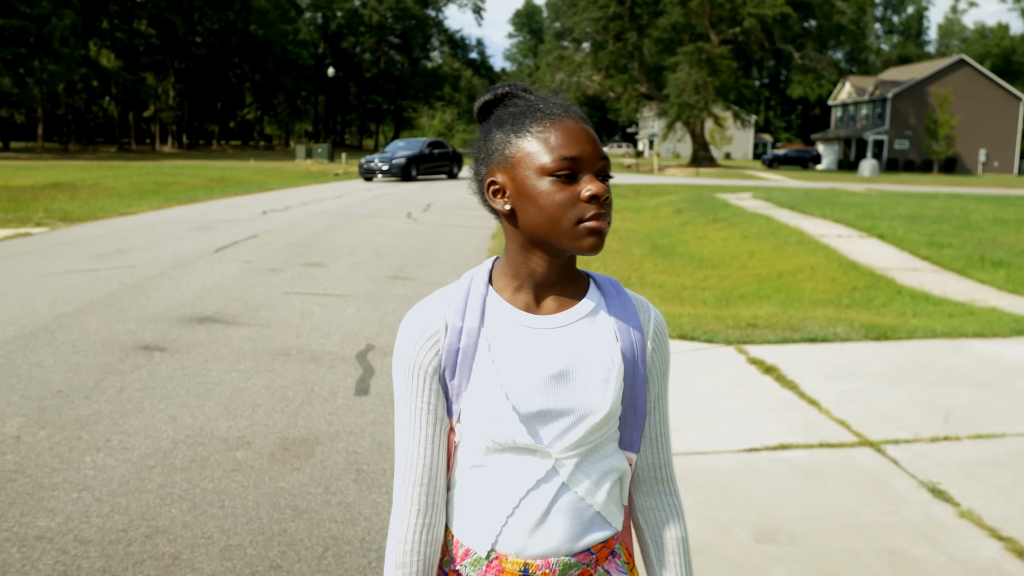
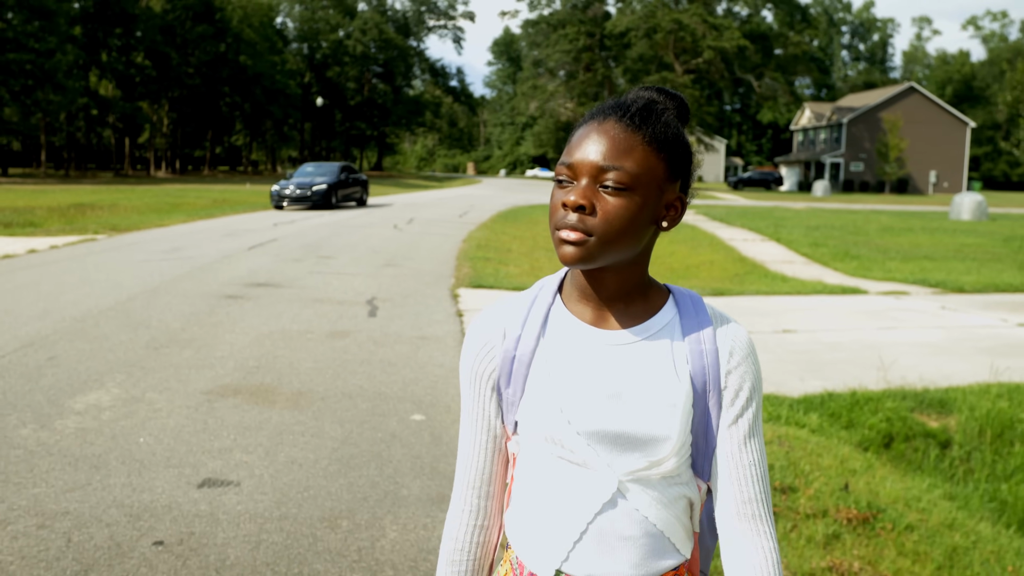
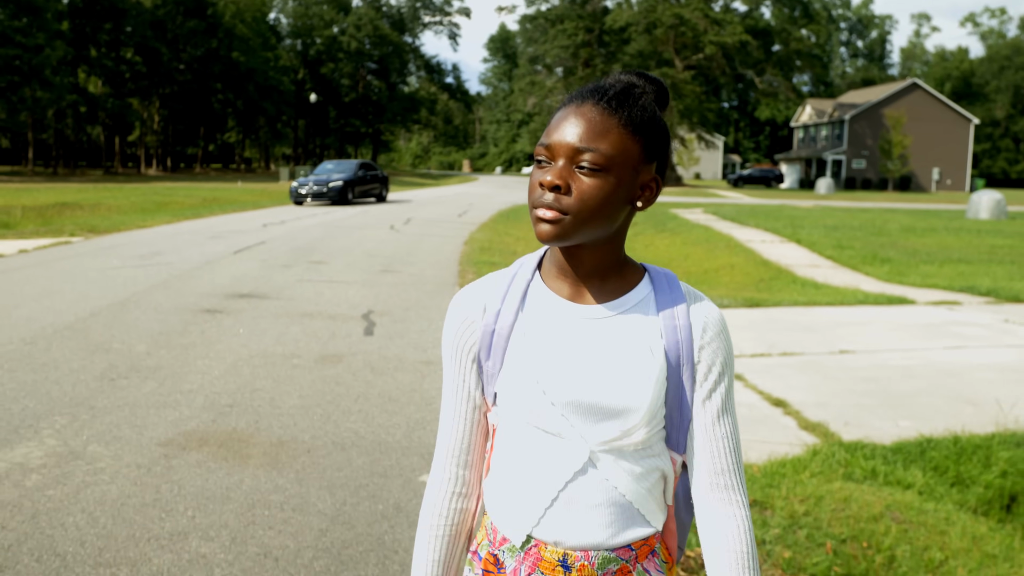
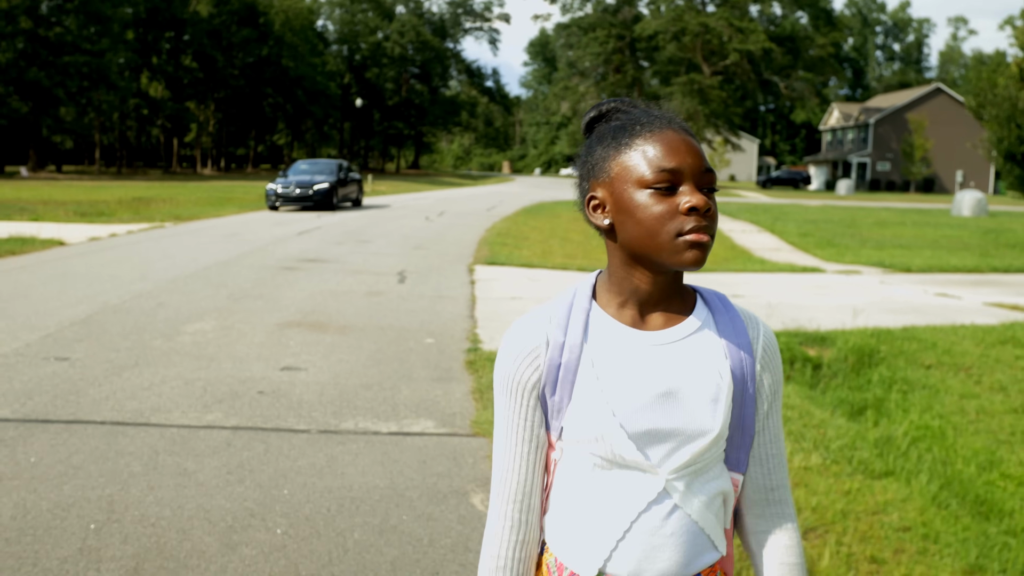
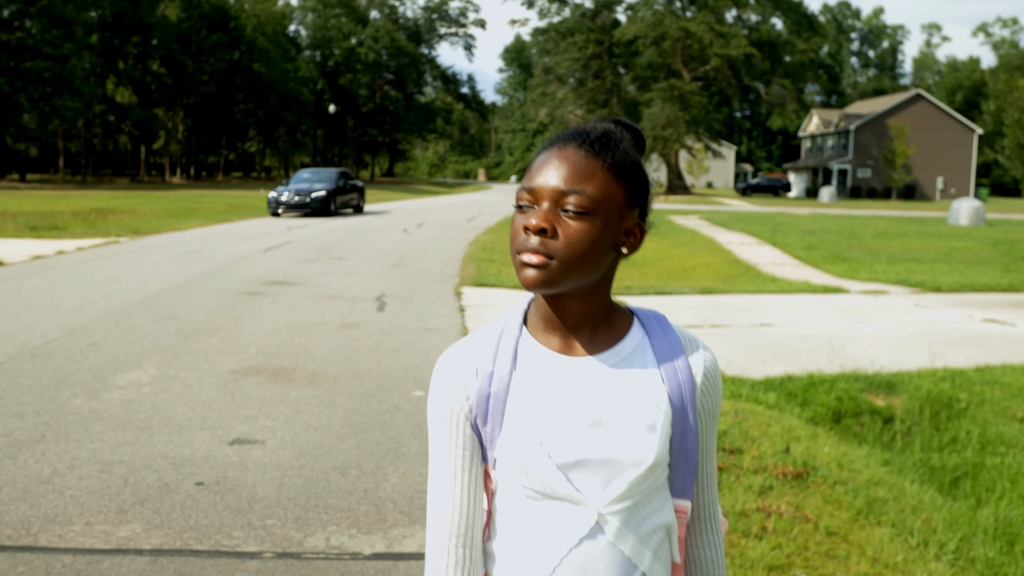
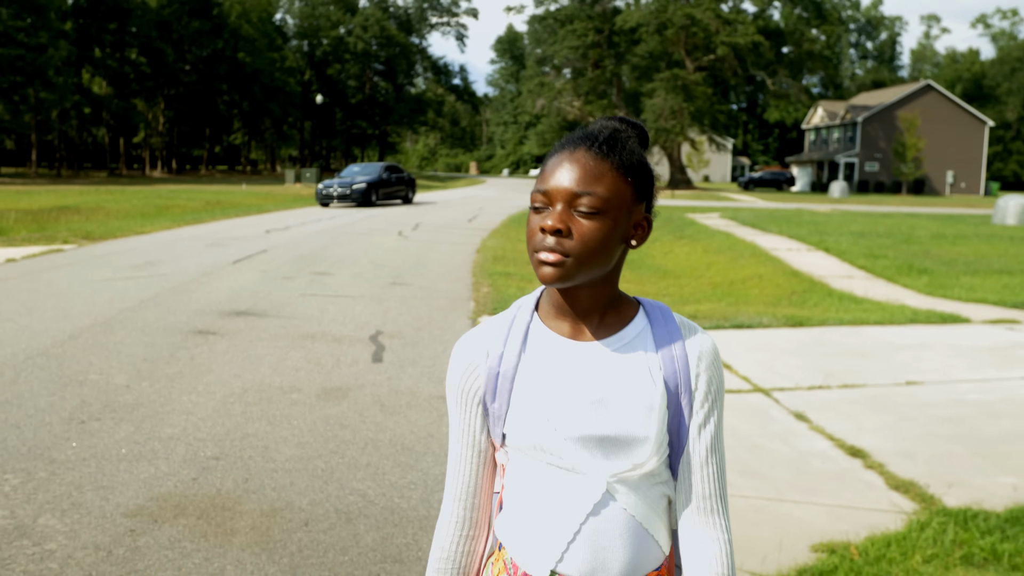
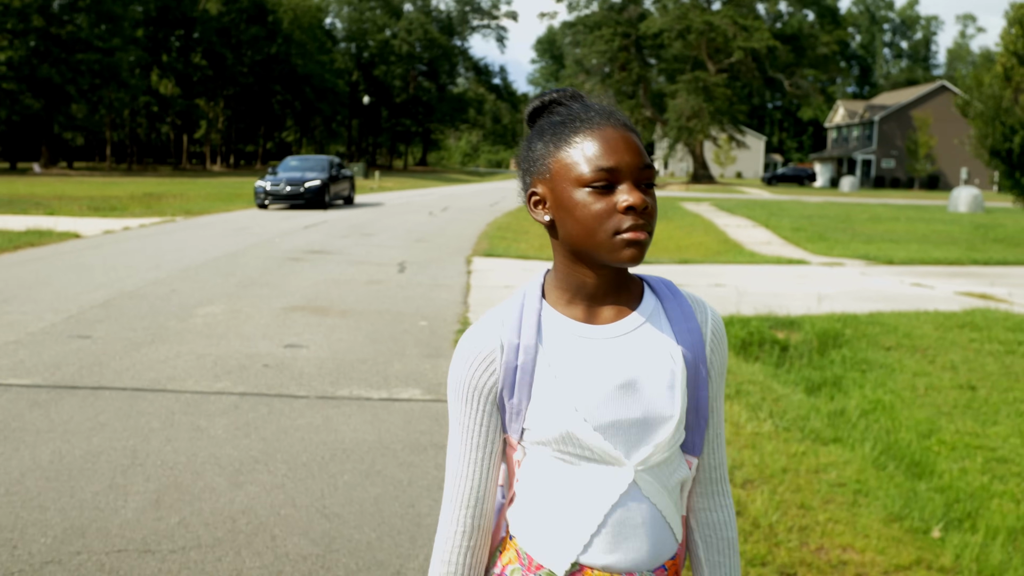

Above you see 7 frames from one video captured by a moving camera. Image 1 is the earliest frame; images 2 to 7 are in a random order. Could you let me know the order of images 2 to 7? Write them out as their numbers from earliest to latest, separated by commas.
6, 3, 2, 5, 4, 7
